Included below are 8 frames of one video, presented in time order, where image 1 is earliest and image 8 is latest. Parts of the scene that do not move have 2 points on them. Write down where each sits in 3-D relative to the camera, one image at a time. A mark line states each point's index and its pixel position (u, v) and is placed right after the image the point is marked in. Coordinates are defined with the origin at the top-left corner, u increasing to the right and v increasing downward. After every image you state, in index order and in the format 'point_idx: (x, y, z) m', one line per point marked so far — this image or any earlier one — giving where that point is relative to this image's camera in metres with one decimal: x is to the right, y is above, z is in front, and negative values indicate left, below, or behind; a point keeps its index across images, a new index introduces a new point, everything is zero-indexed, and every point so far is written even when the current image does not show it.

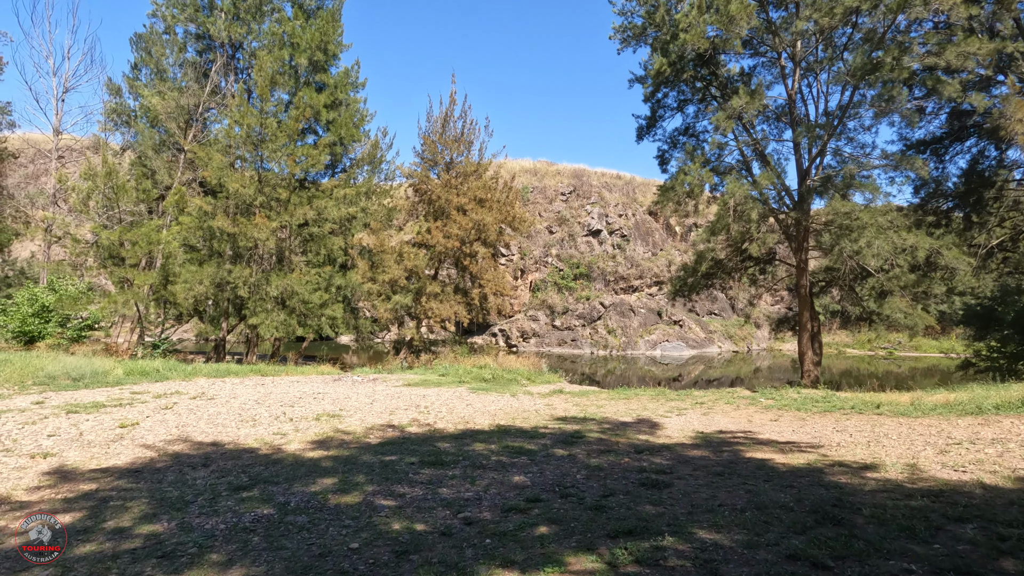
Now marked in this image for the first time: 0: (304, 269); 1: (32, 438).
0: (-7.8, +0.7, +20.0) m
1: (-7.3, -2.3, +8.1) m
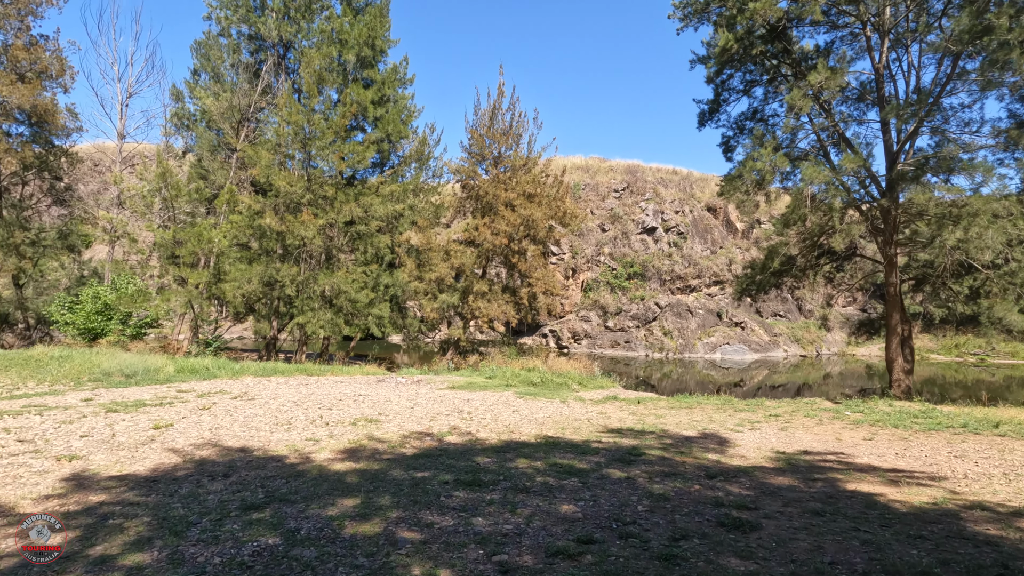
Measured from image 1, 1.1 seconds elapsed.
0: (-5.9, +0.8, +19.8) m
1: (-6.6, -2.2, +7.8) m
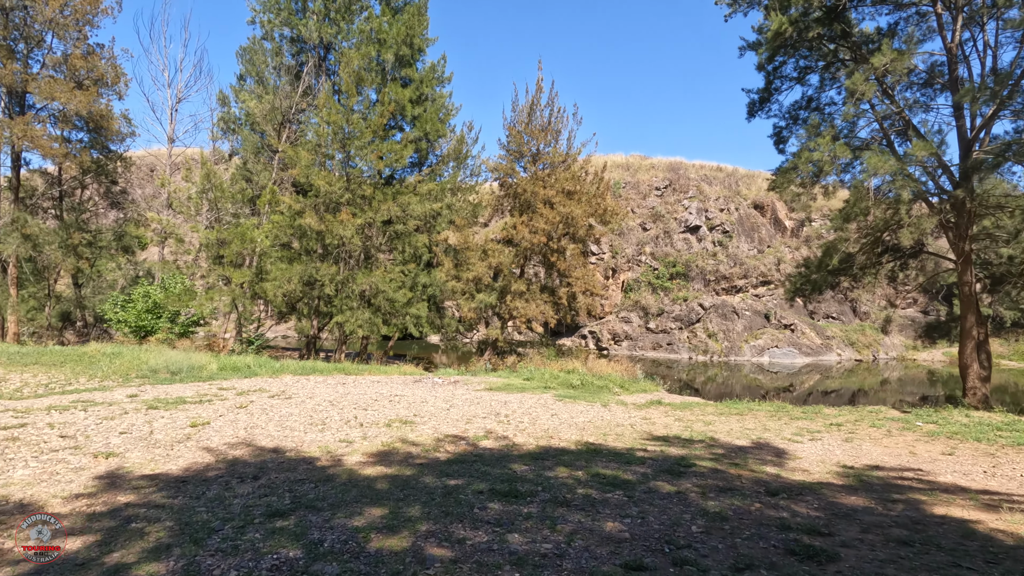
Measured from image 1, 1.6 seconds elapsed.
0: (-4.5, +0.8, +19.7) m
1: (-6.0, -2.2, +7.9) m
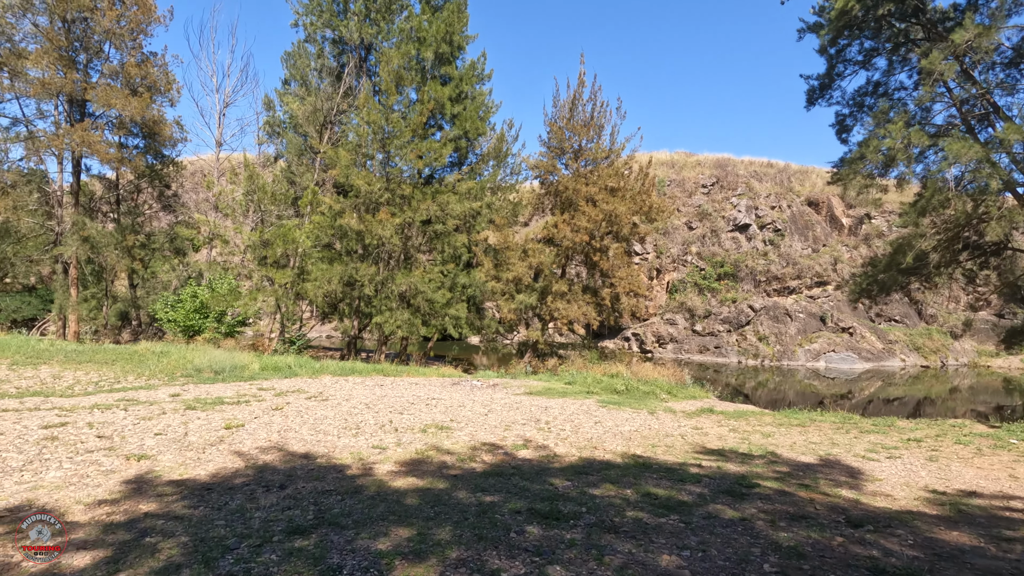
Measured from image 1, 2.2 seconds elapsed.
0: (-3.1, +0.8, +19.5) m
1: (-5.5, -2.2, +7.8) m
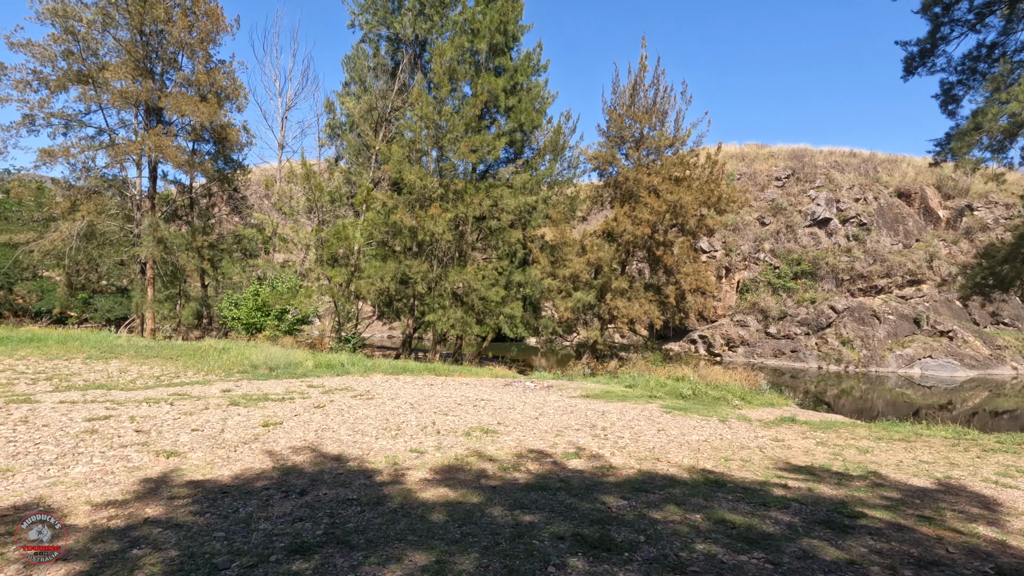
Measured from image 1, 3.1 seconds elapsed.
0: (-1.1, +0.8, +18.9) m
1: (-4.8, -2.0, +7.6) m
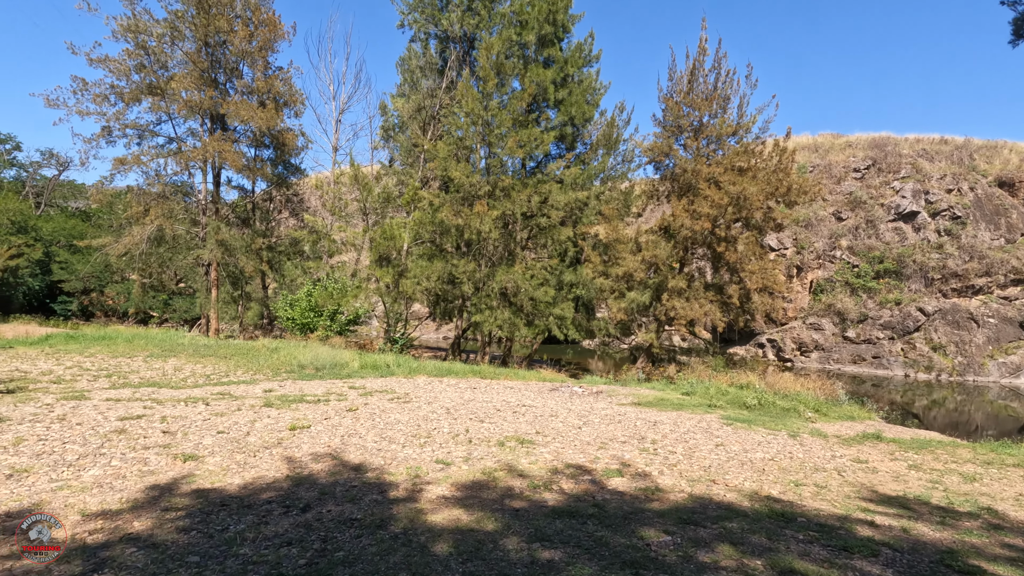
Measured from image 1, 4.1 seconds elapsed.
0: (+0.6, +0.8, +18.3) m
1: (-4.3, -2.0, +7.4) m
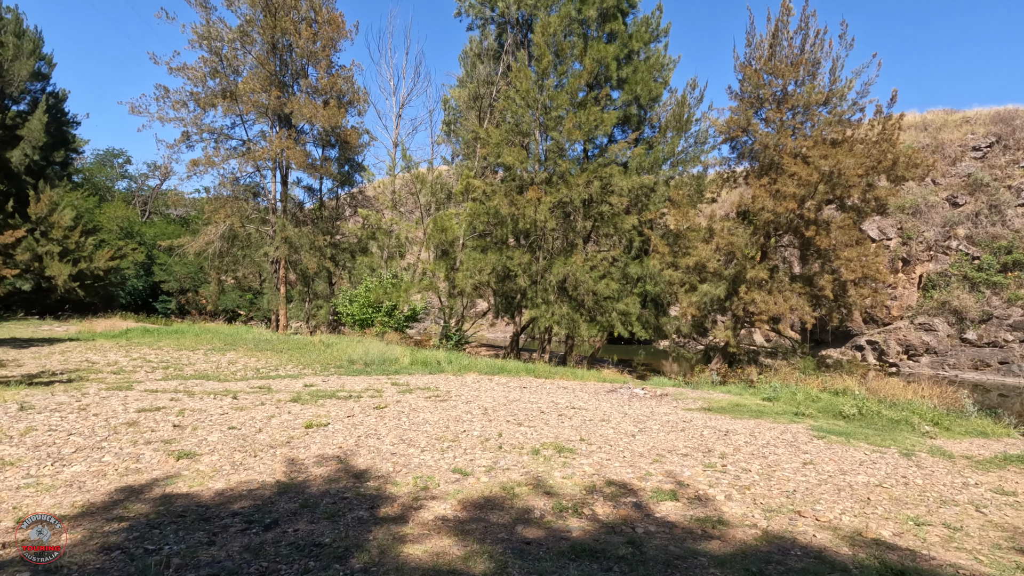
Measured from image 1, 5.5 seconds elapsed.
0: (+2.5, +1.1, +17.0) m
1: (-3.9, -1.8, +6.8) m
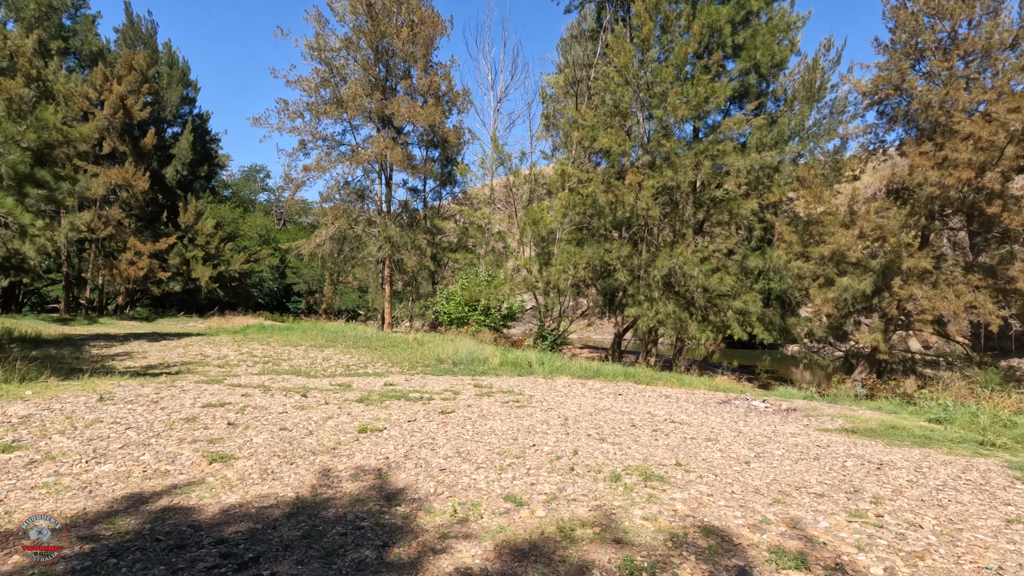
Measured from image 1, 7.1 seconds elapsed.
0: (+5.3, +1.2, +15.0) m
1: (-3.0, -1.7, +6.4) m
